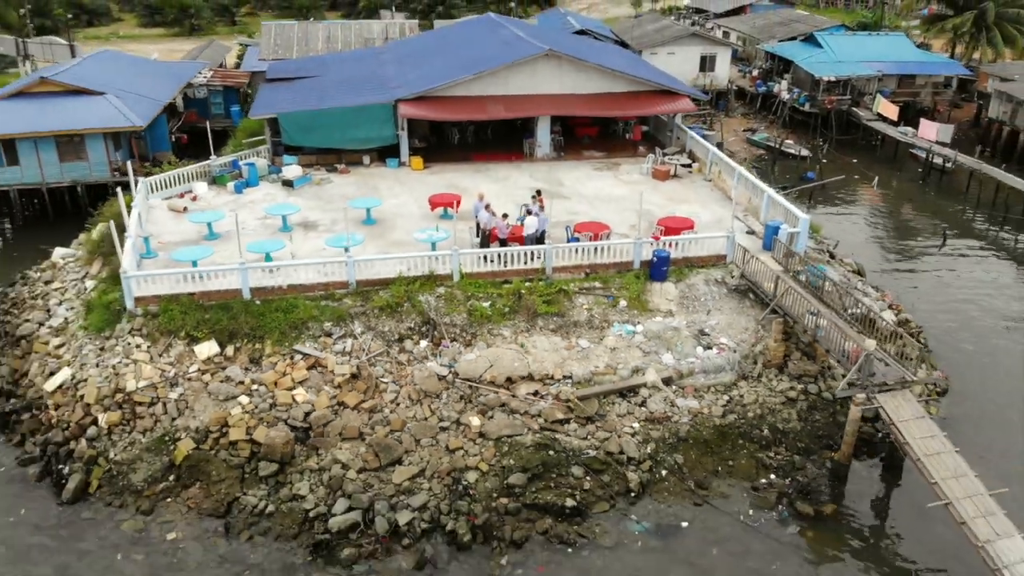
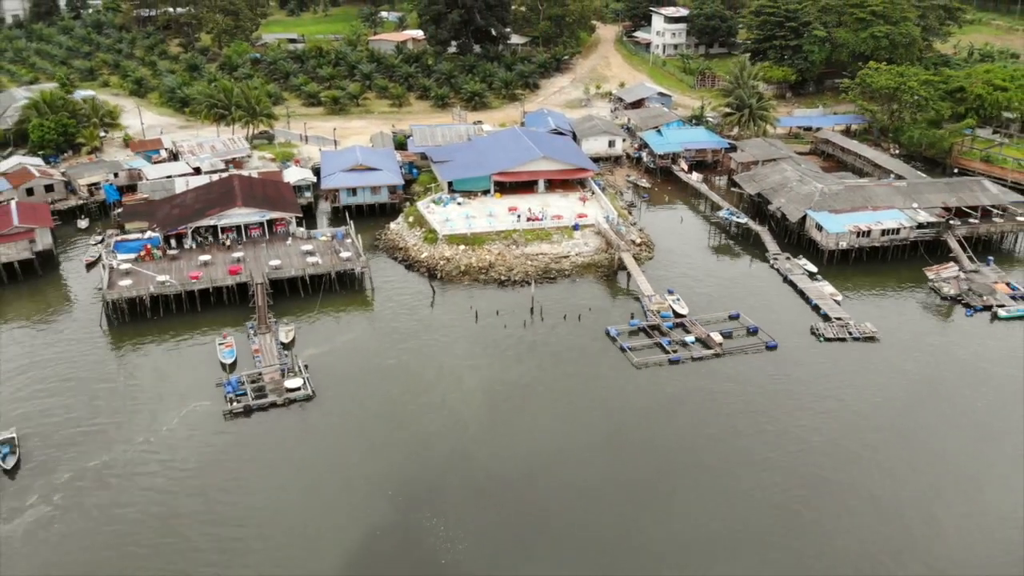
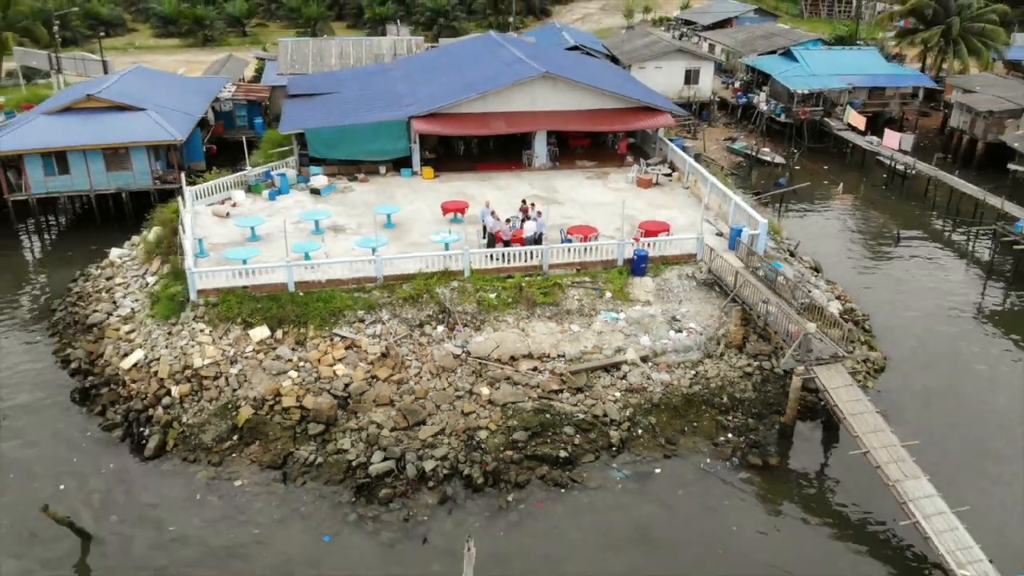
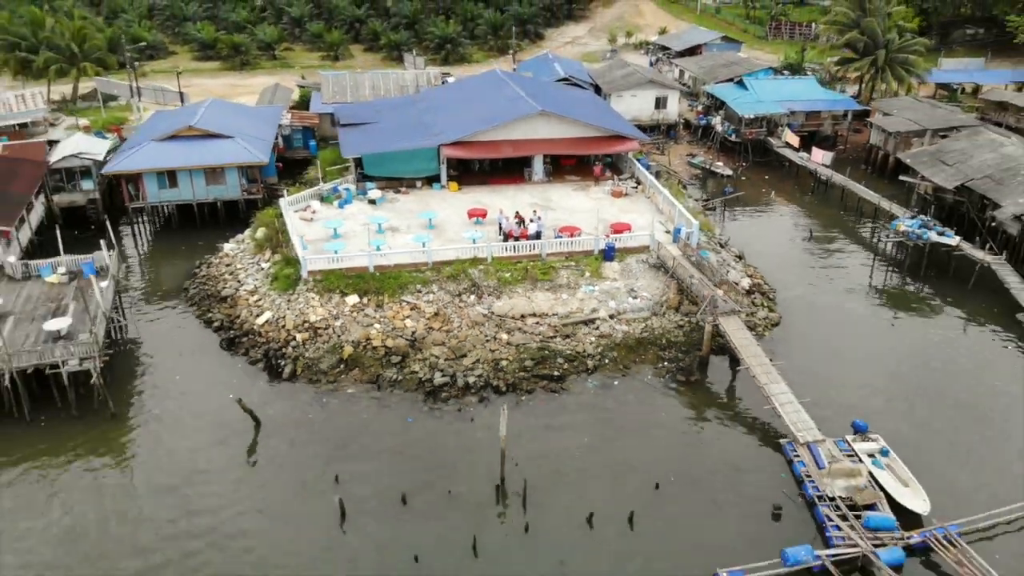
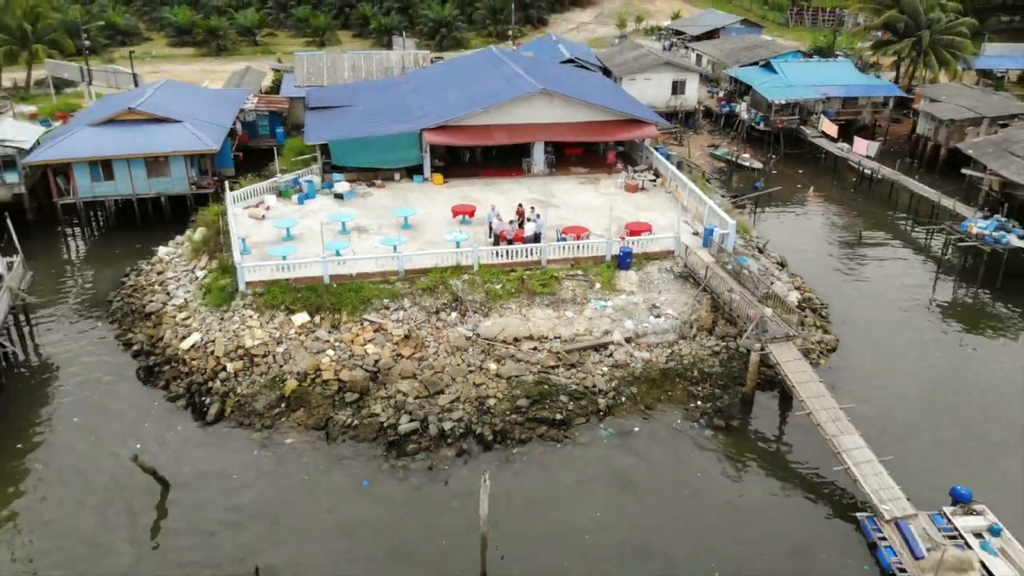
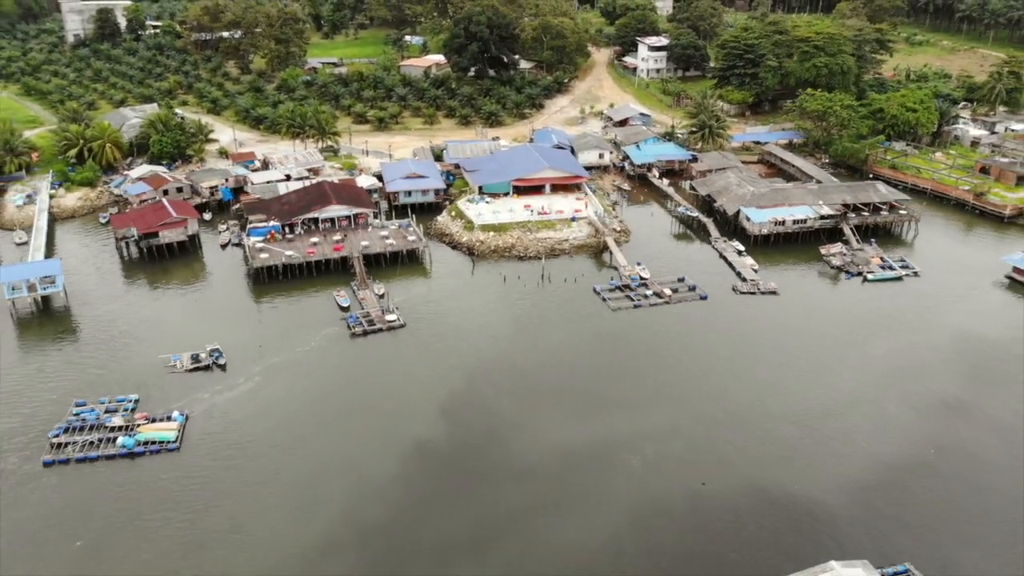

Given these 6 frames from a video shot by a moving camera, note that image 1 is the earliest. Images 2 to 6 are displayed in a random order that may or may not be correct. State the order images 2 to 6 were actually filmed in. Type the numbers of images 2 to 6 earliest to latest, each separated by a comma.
3, 5, 4, 2, 6
